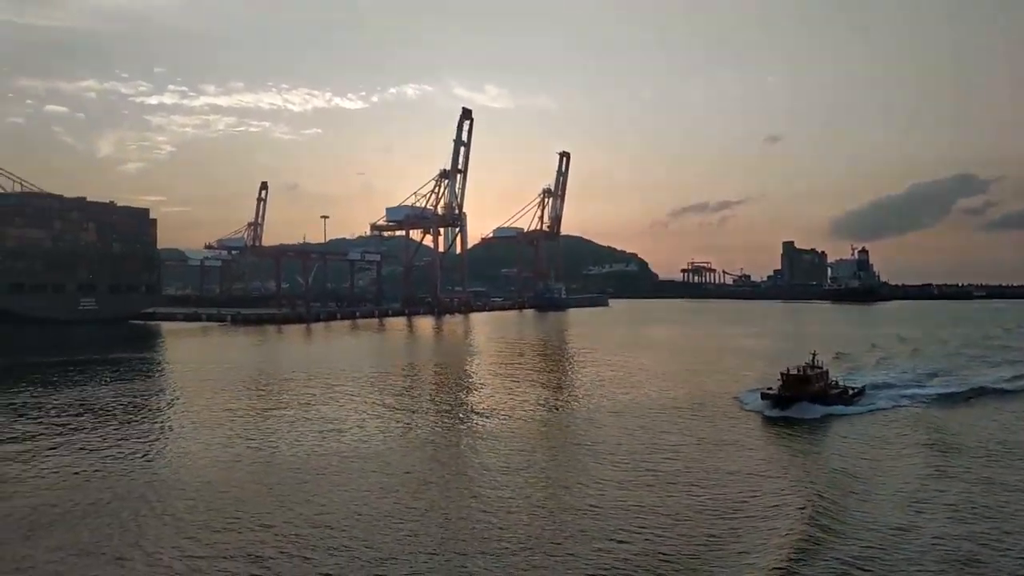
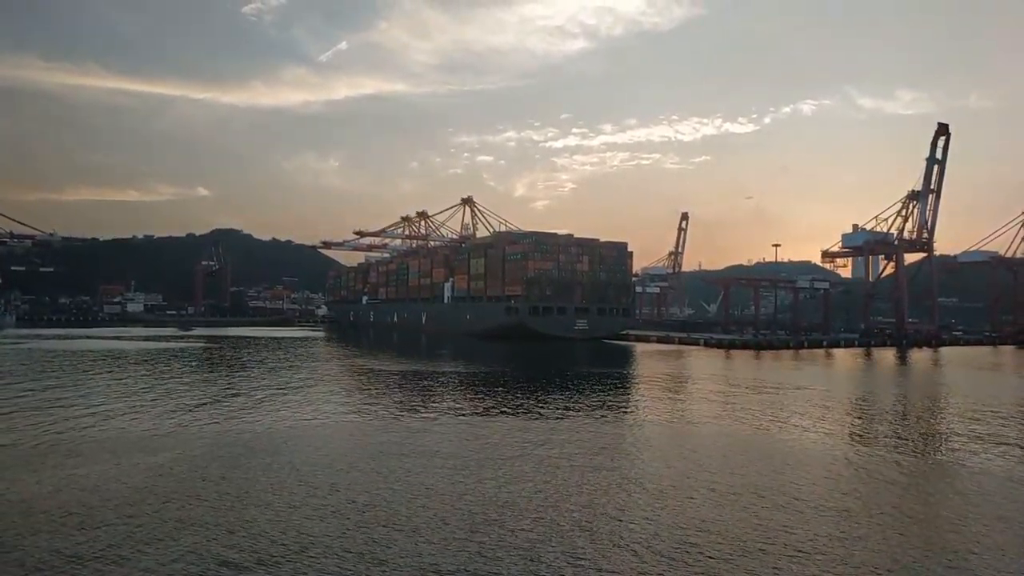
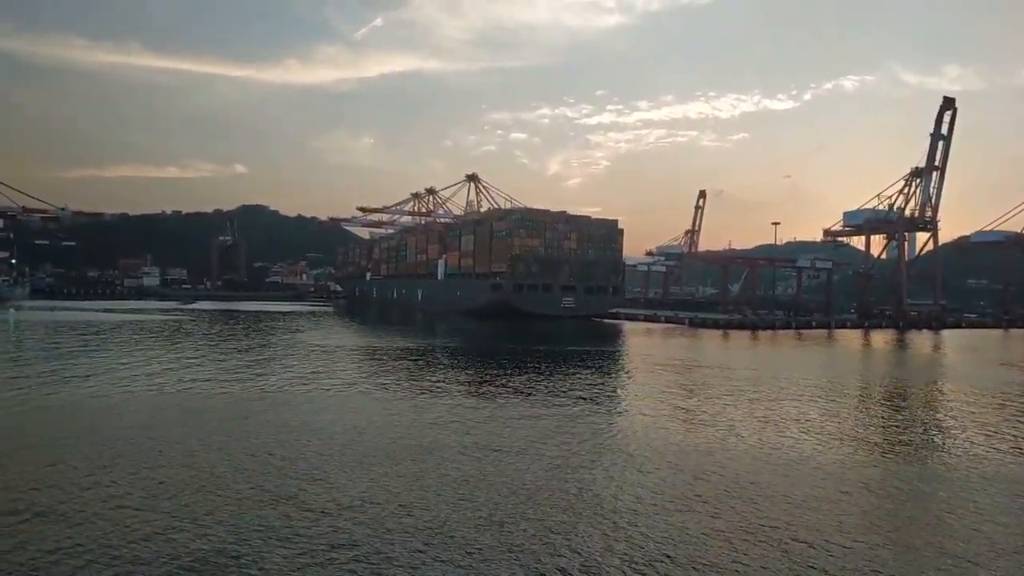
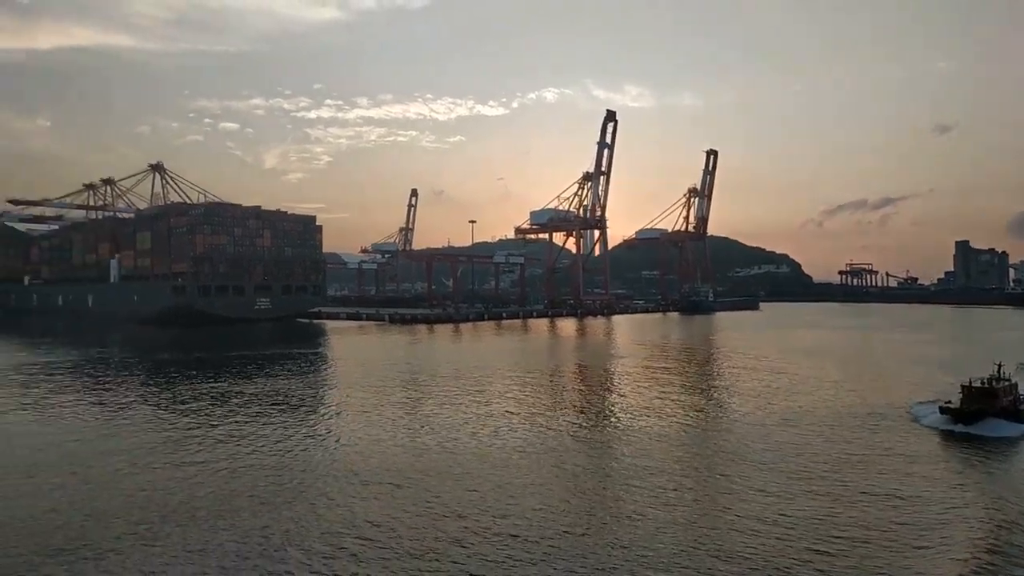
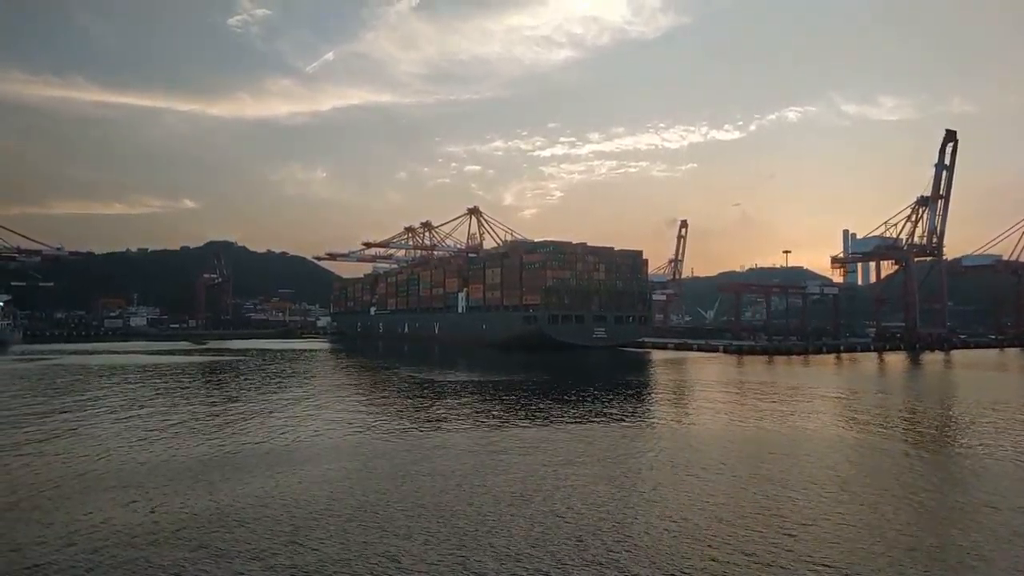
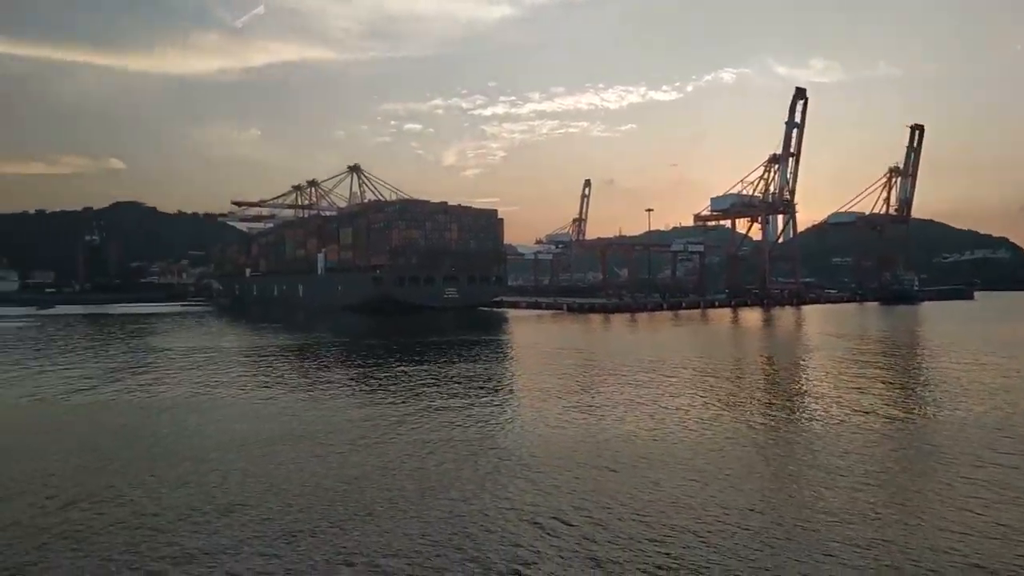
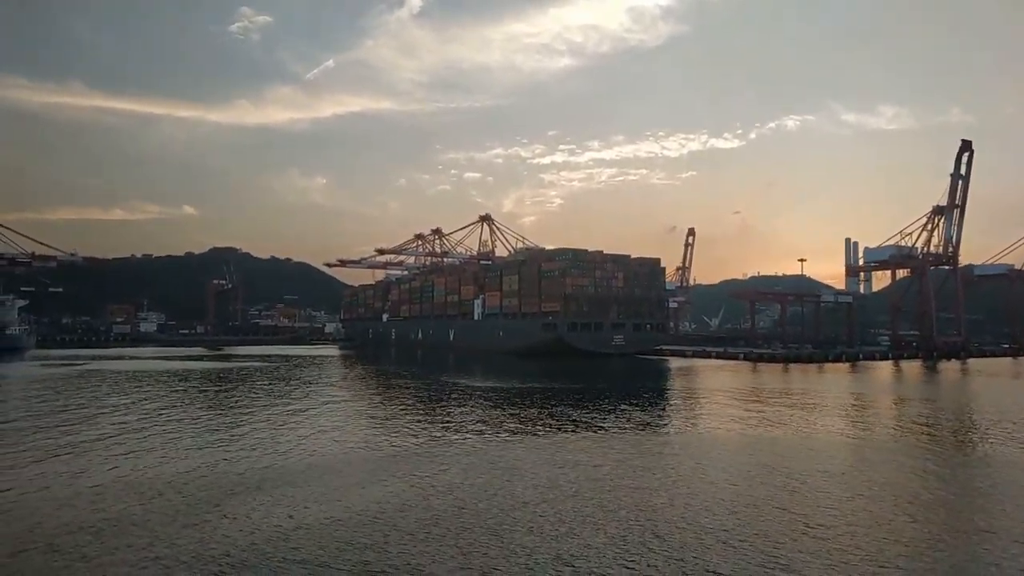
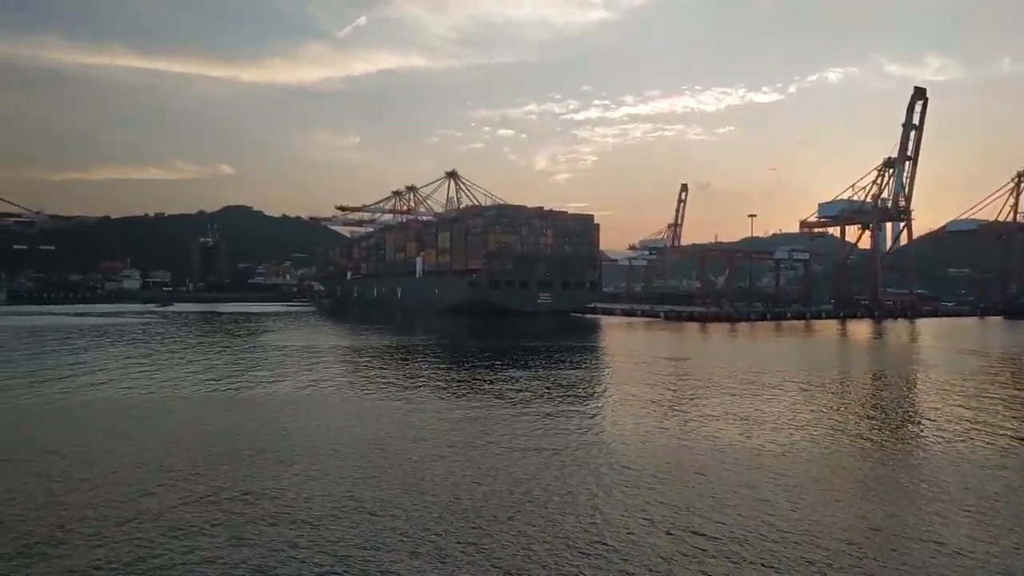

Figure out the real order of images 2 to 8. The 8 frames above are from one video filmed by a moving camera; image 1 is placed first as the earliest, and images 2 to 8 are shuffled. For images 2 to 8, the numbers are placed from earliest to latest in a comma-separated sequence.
4, 6, 8, 3, 2, 5, 7
